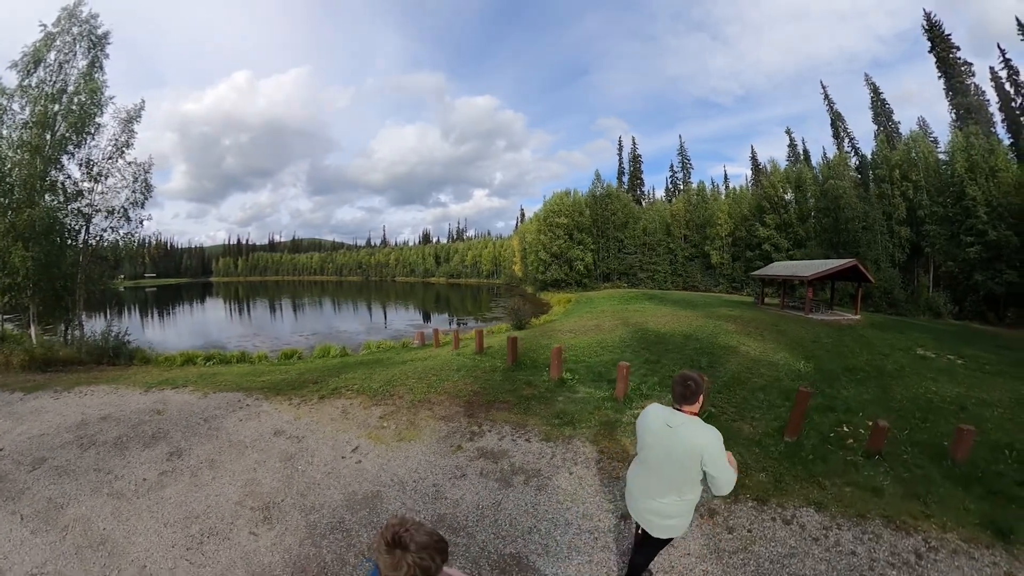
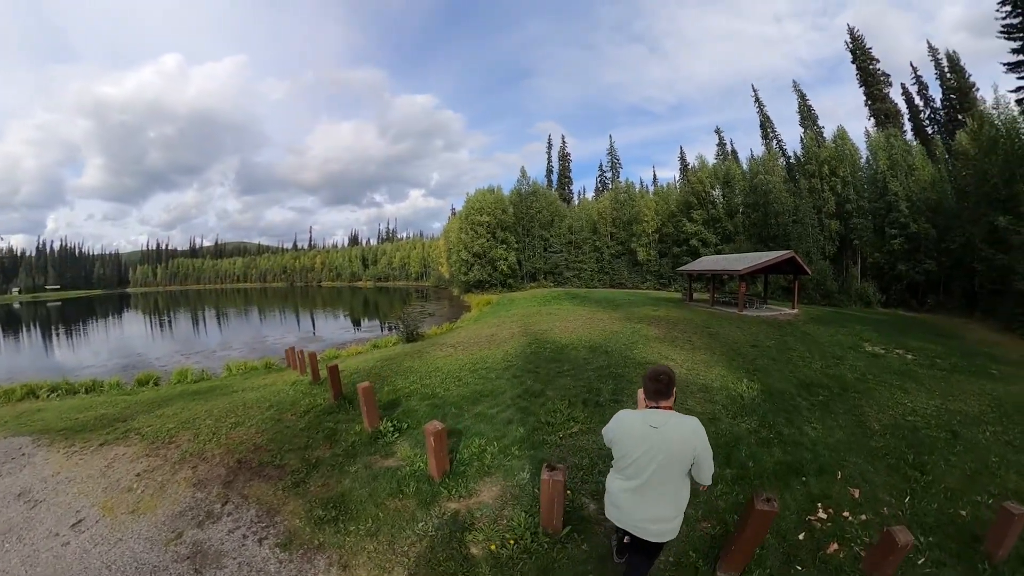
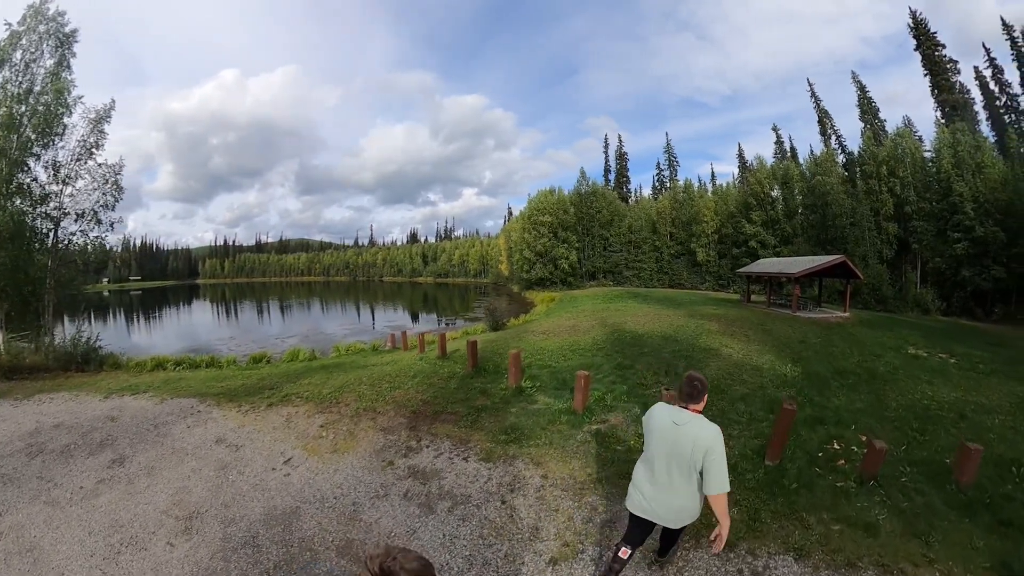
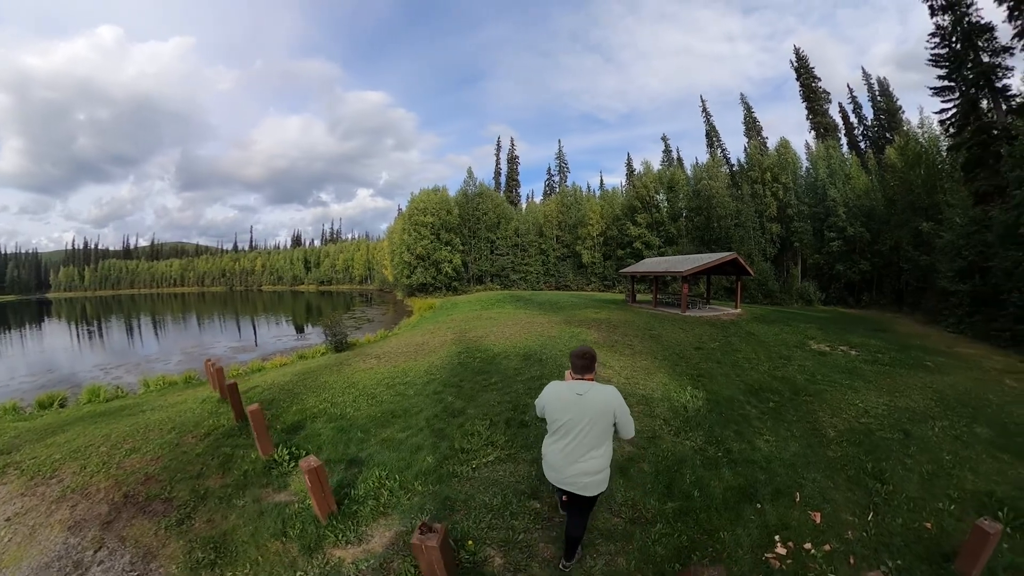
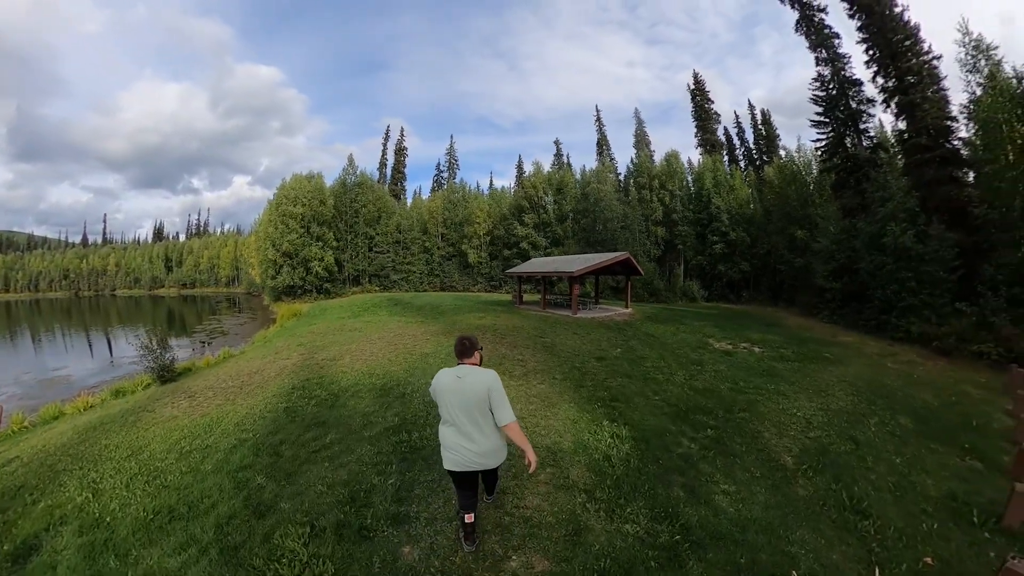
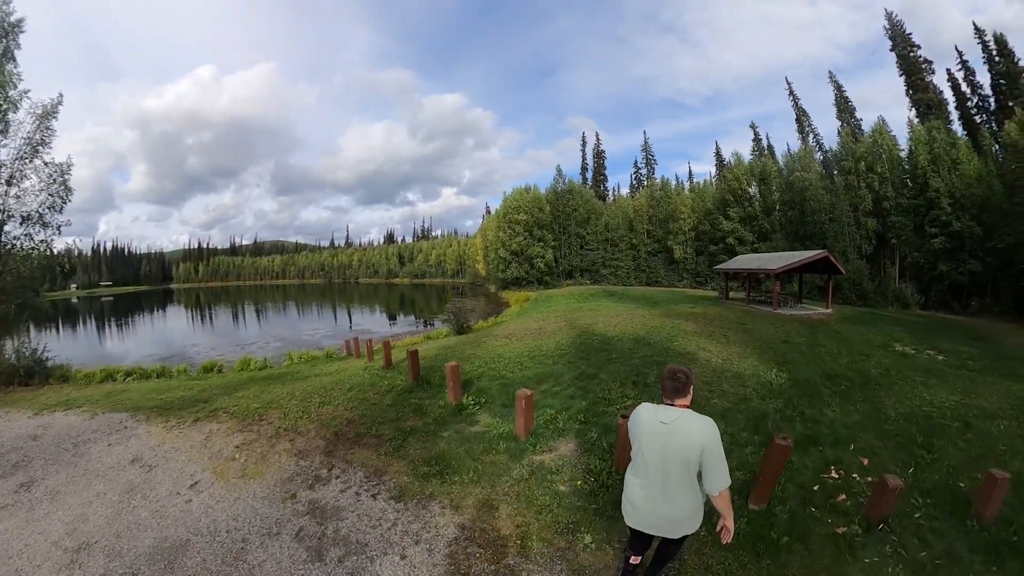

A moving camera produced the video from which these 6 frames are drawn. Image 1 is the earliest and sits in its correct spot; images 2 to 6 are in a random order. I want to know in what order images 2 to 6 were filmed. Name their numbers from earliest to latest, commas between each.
3, 6, 2, 4, 5
